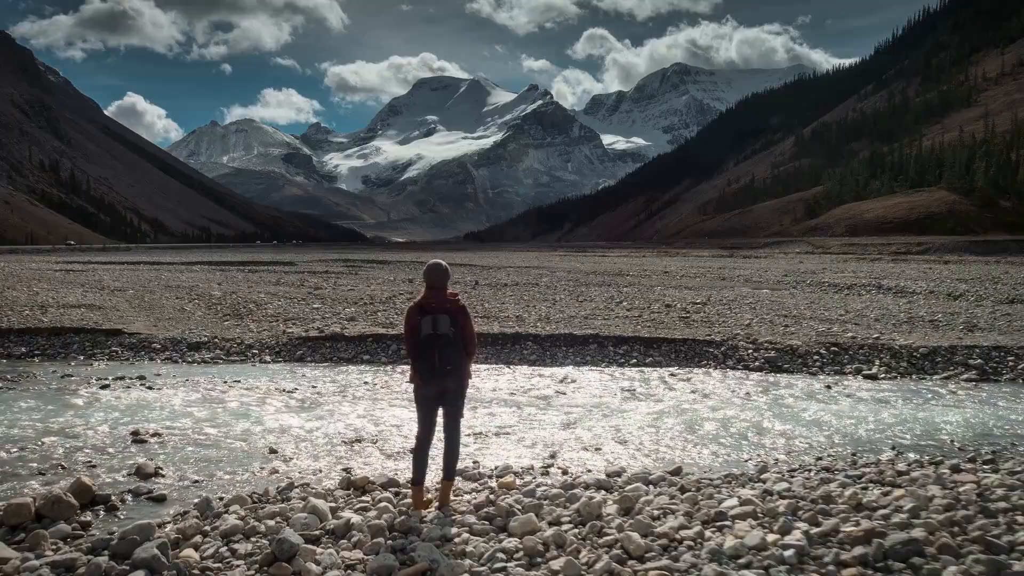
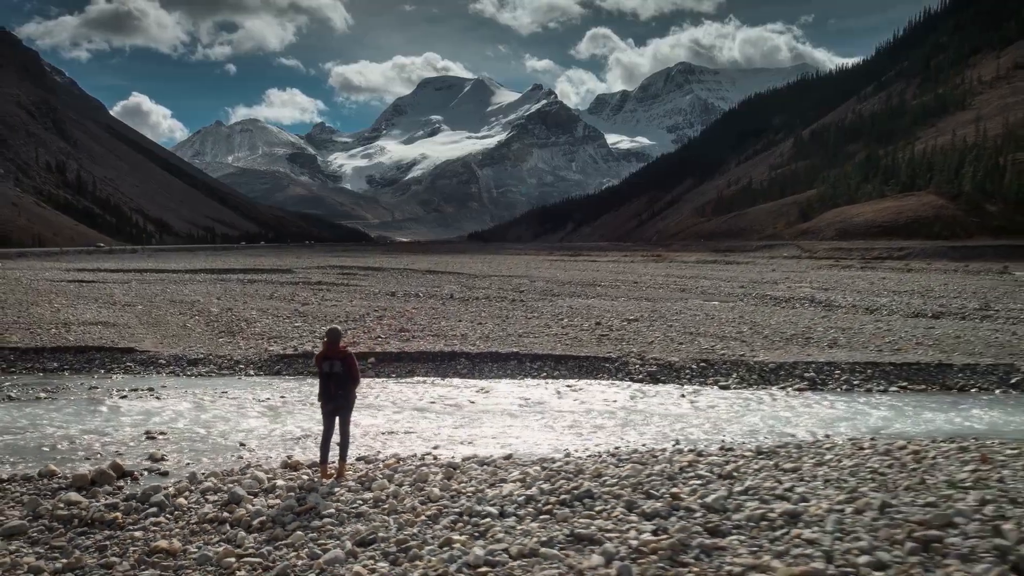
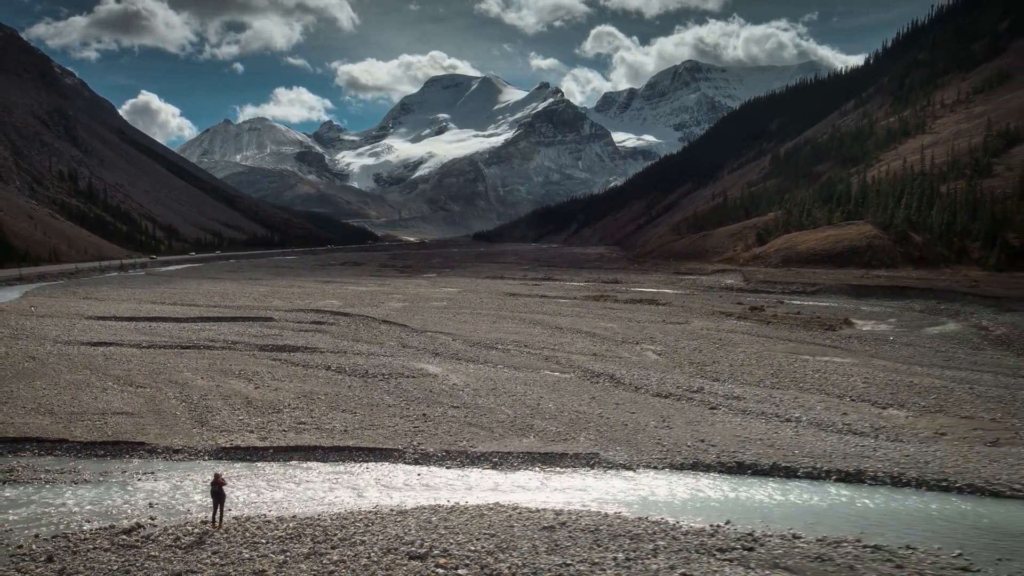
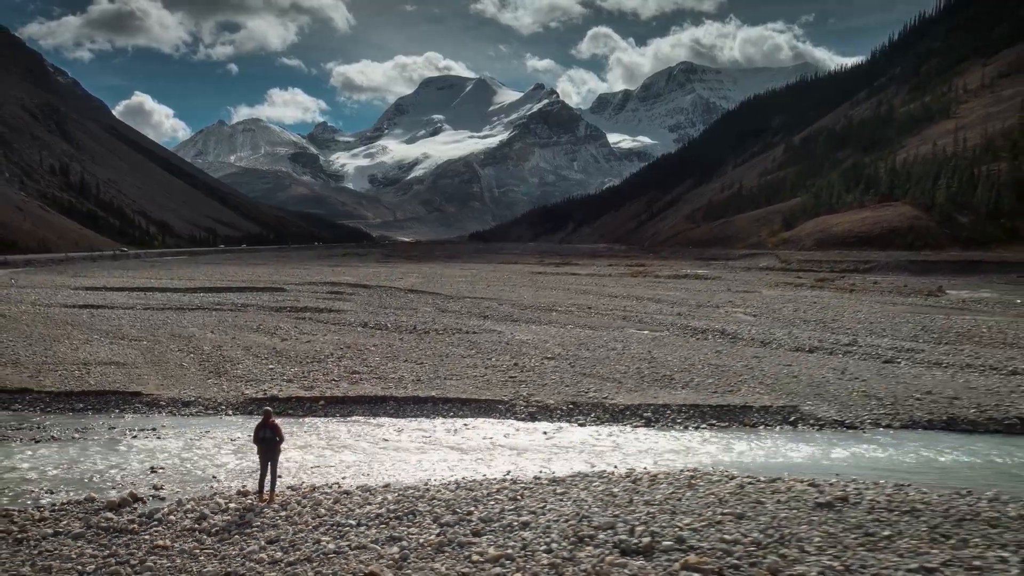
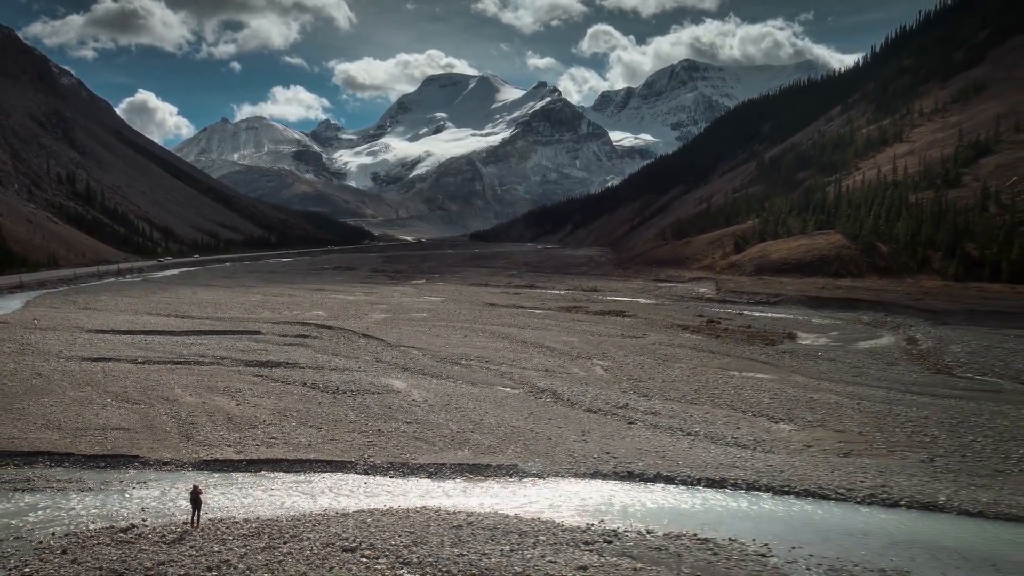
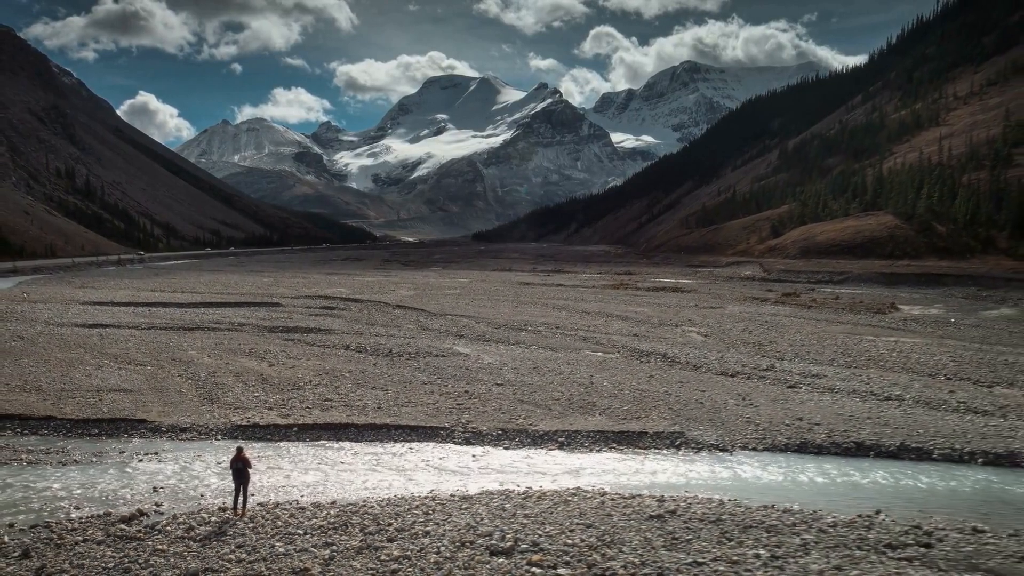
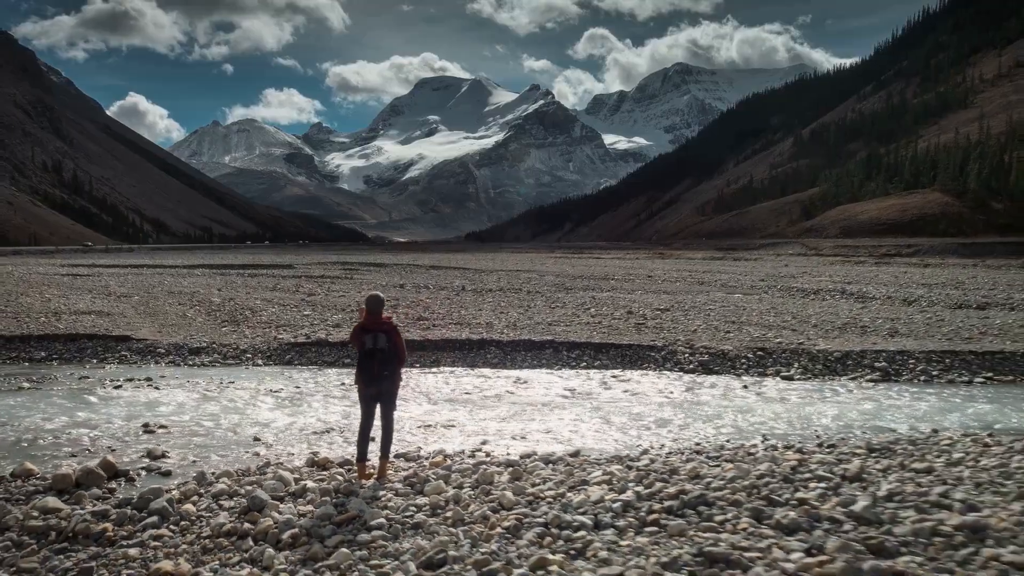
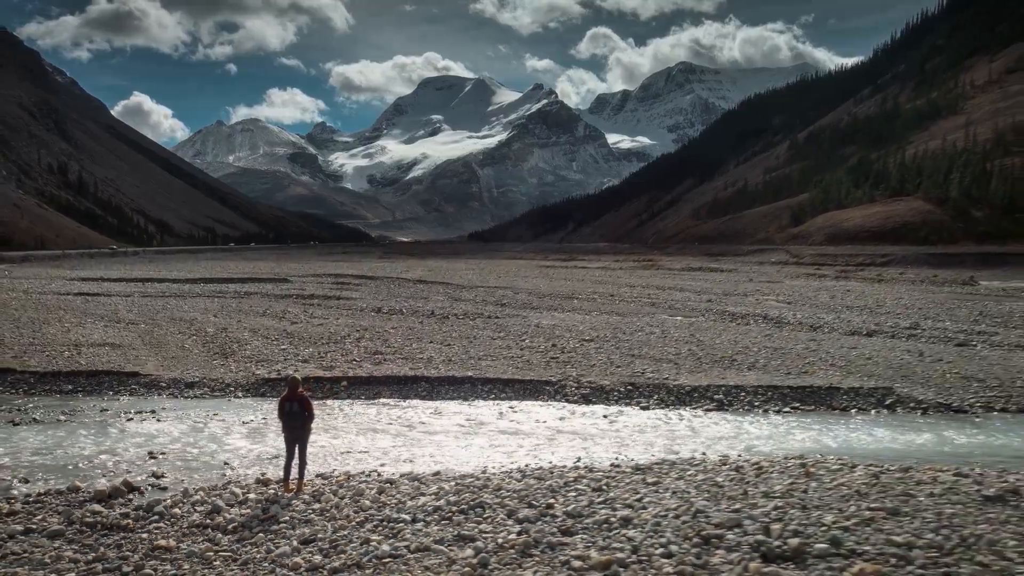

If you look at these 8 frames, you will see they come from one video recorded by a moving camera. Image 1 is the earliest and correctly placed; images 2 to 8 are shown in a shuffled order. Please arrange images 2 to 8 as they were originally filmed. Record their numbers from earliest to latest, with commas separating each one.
7, 2, 8, 4, 6, 3, 5
